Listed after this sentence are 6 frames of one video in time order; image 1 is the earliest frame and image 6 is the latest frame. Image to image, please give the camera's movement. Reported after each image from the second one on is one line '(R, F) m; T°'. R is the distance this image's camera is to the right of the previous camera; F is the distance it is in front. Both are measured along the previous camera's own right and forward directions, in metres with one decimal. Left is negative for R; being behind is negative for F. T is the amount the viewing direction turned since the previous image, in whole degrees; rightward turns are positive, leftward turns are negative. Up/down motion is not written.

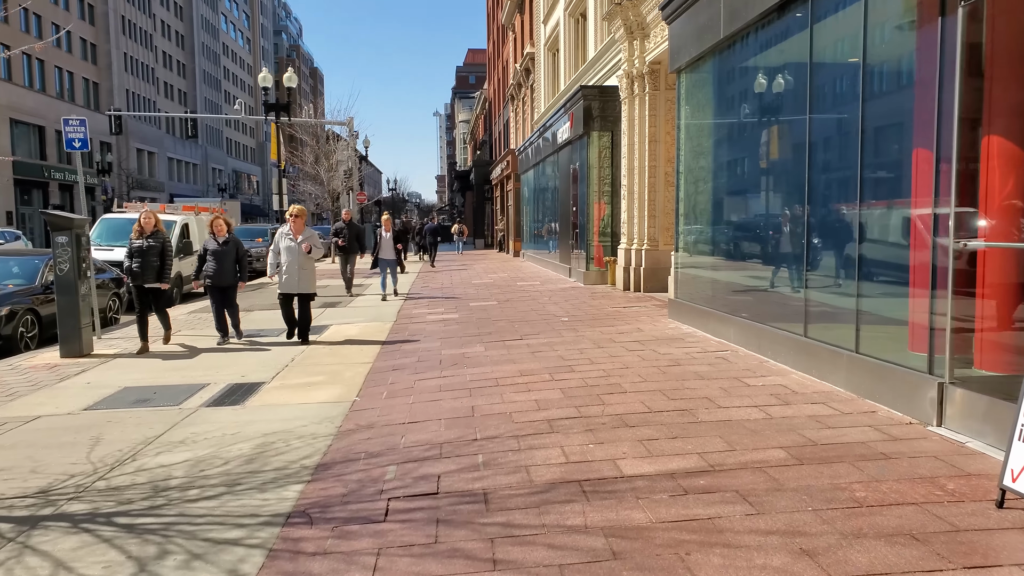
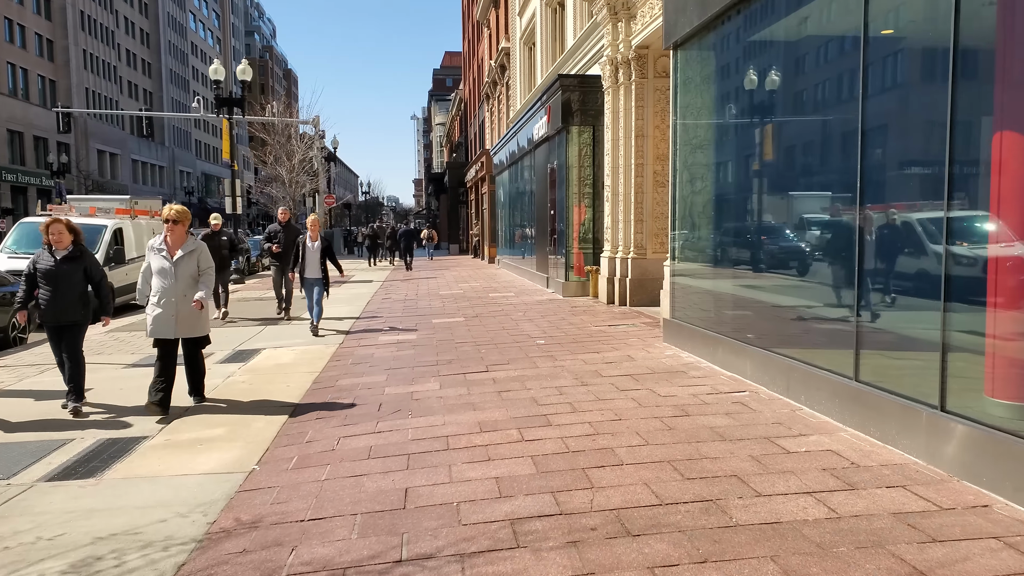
(+0.1, +1.6) m; +1°
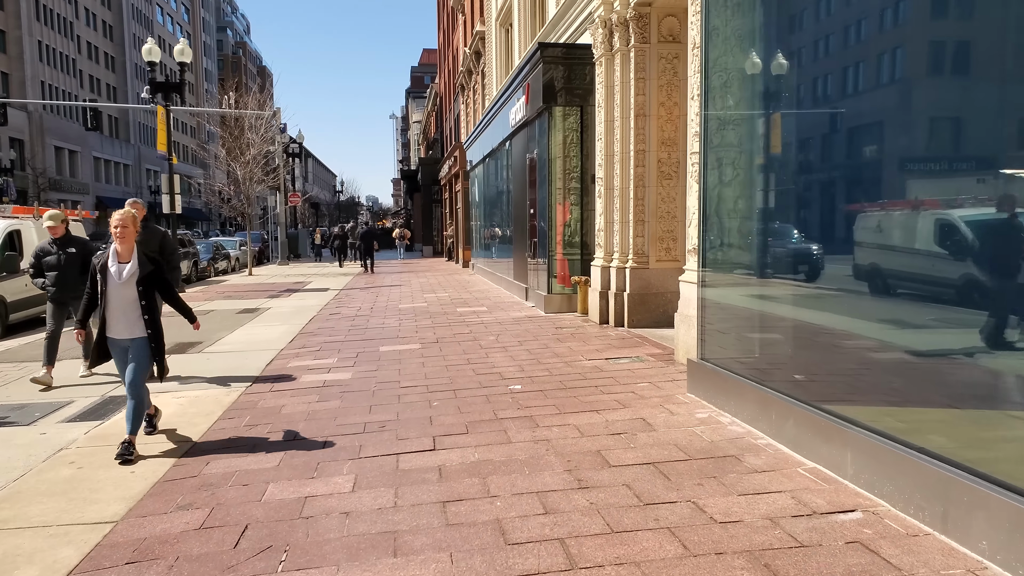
(+0.1, +2.4) m; +1°
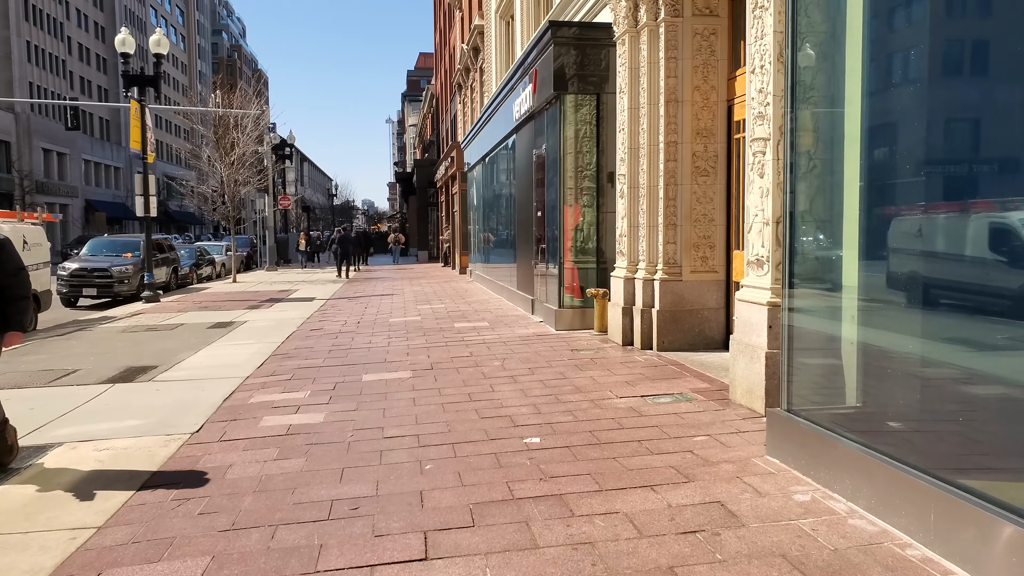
(-0.1, +1.5) m; 0°
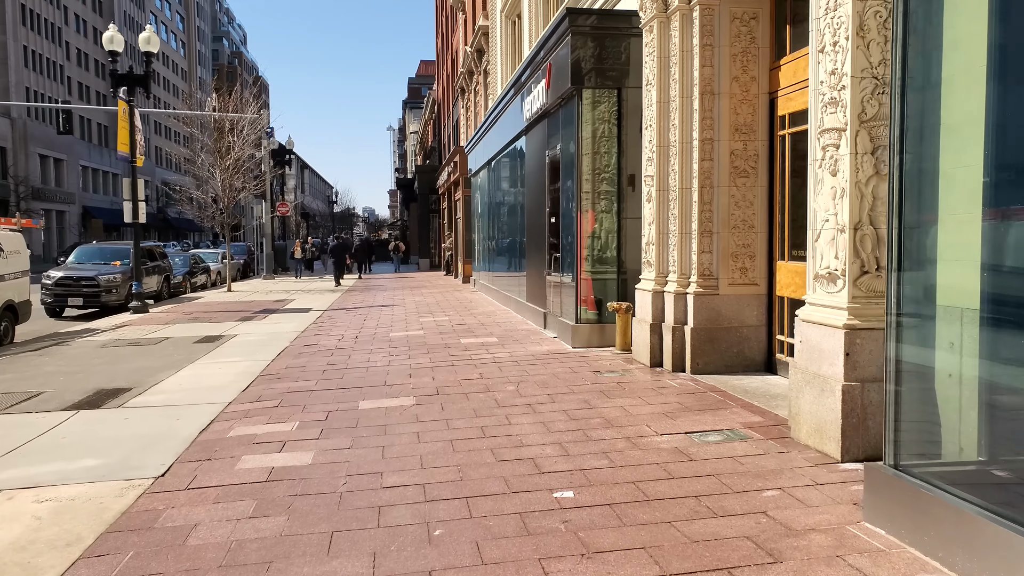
(-0.1, +0.9) m; 0°
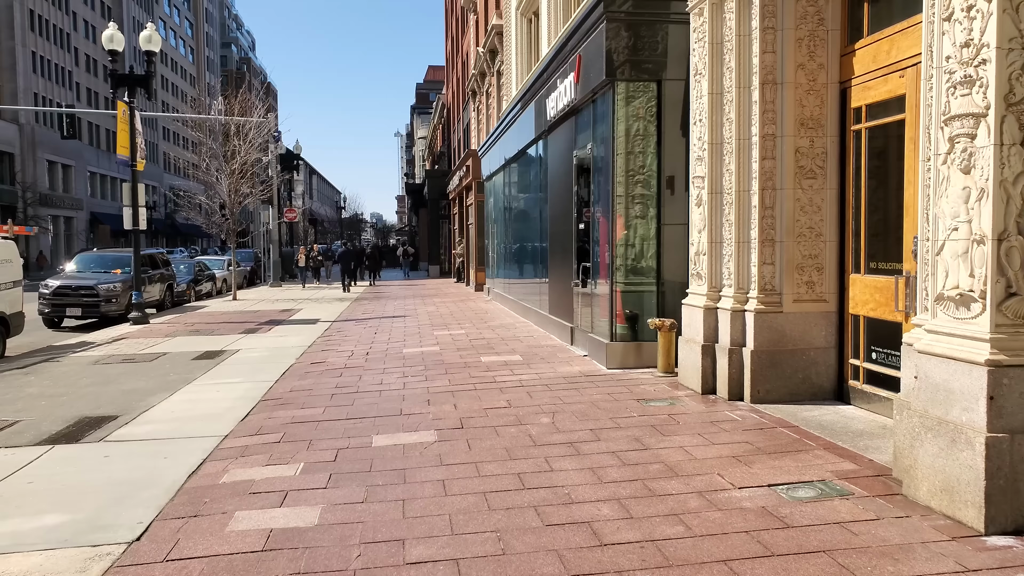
(-0.2, +0.9) m; -1°
